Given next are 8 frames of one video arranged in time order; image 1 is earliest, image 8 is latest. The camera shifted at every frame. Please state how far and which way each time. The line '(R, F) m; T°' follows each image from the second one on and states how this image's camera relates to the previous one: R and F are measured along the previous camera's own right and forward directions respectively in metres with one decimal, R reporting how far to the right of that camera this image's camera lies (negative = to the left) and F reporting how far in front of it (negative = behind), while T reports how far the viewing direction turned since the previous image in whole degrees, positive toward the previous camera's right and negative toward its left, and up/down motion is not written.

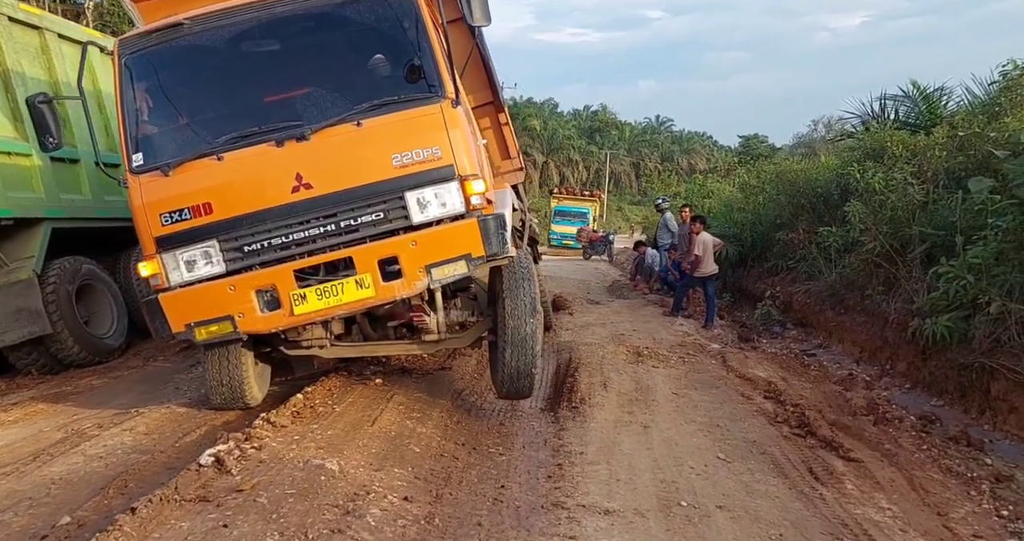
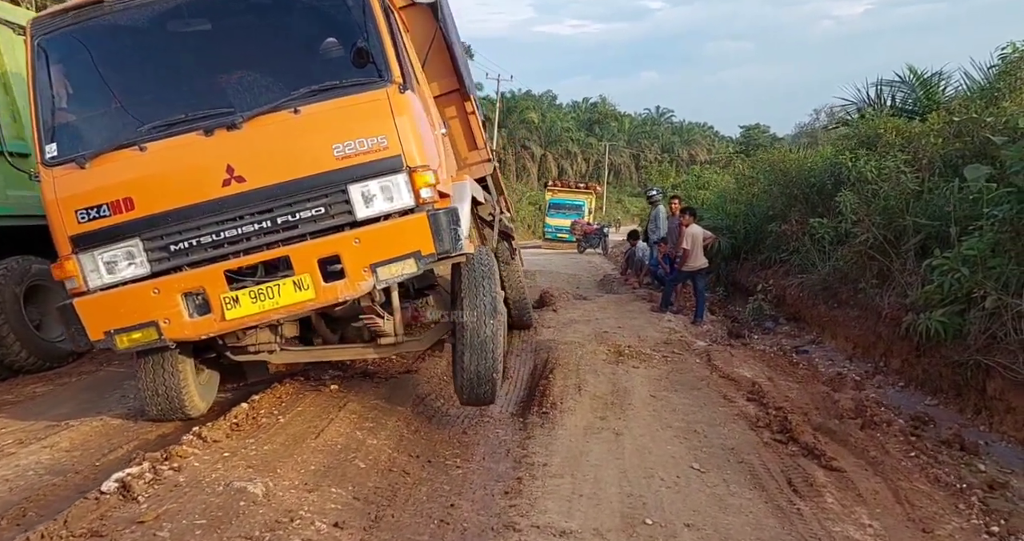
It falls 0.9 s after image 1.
(+0.2, +0.3) m; 0°
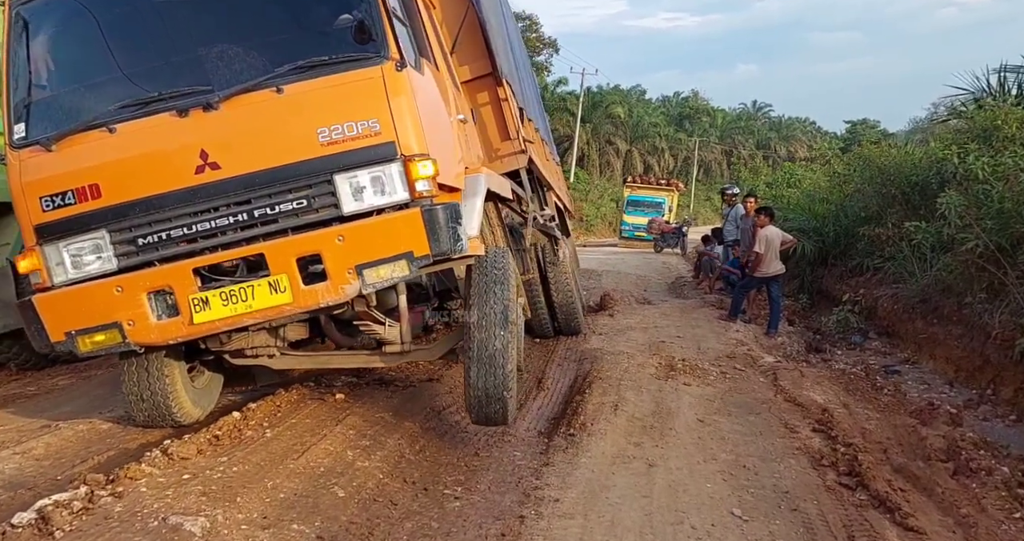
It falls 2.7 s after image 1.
(+0.3, +0.5) m; -7°
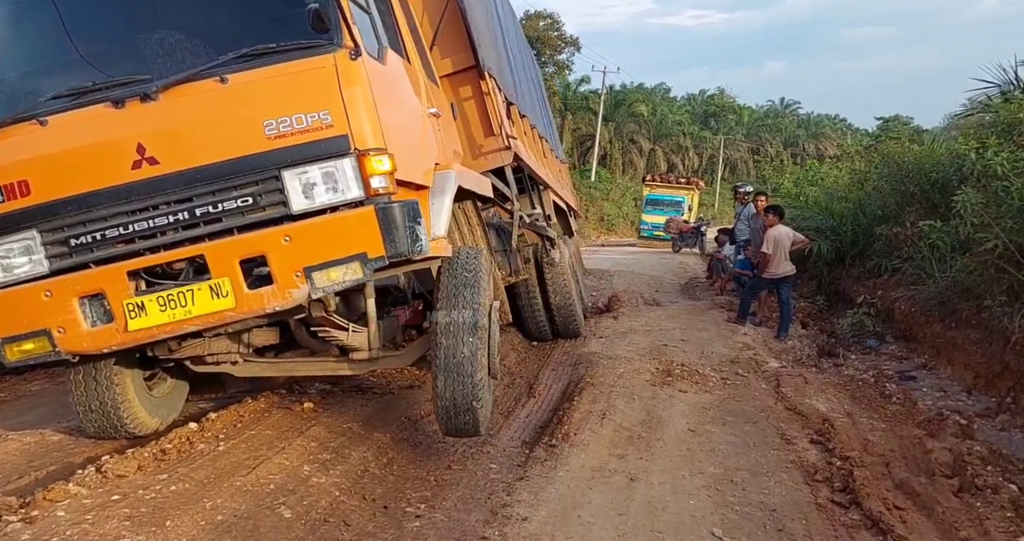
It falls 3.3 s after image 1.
(+0.3, +0.2) m; -2°
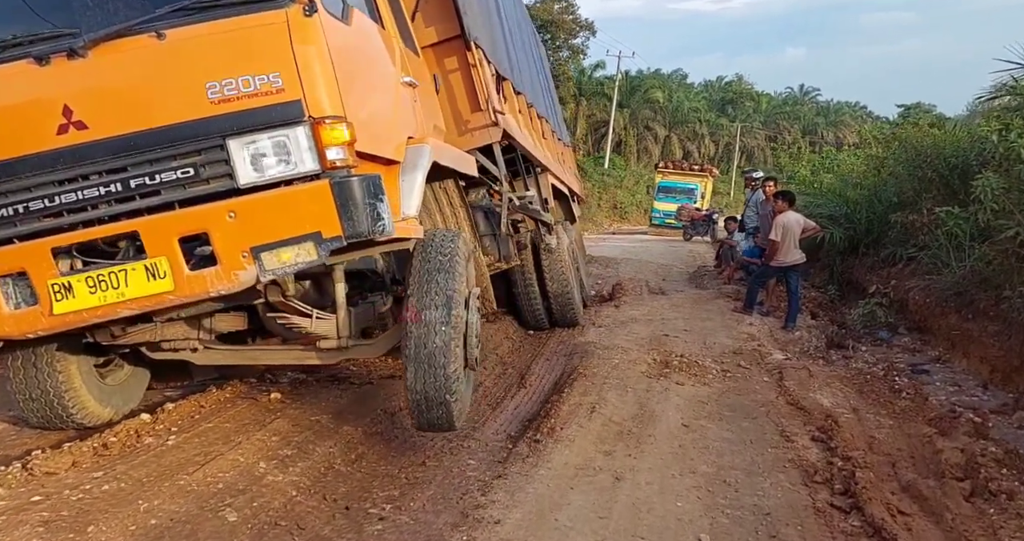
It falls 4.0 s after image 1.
(+0.2, +0.2) m; -1°
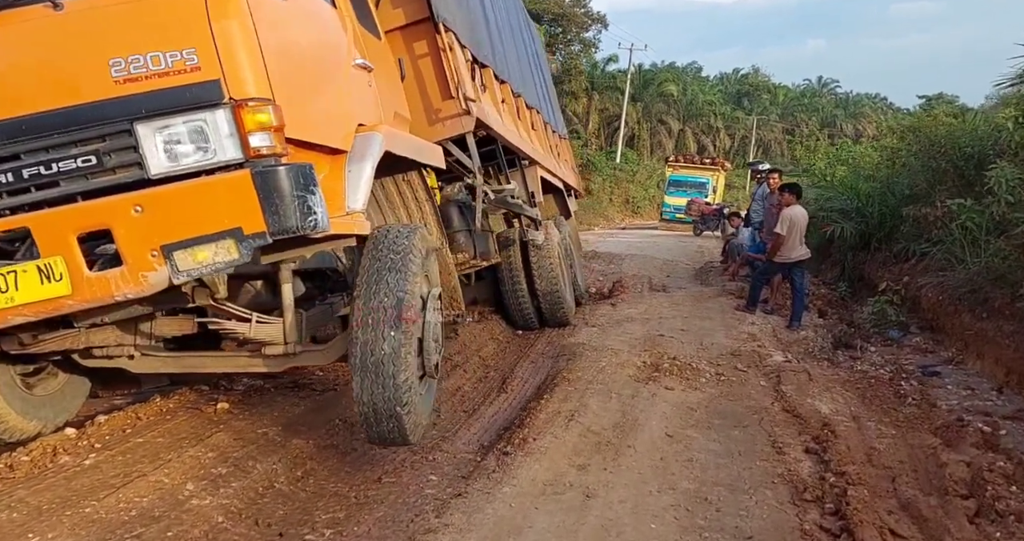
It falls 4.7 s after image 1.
(+0.3, +0.3) m; -1°
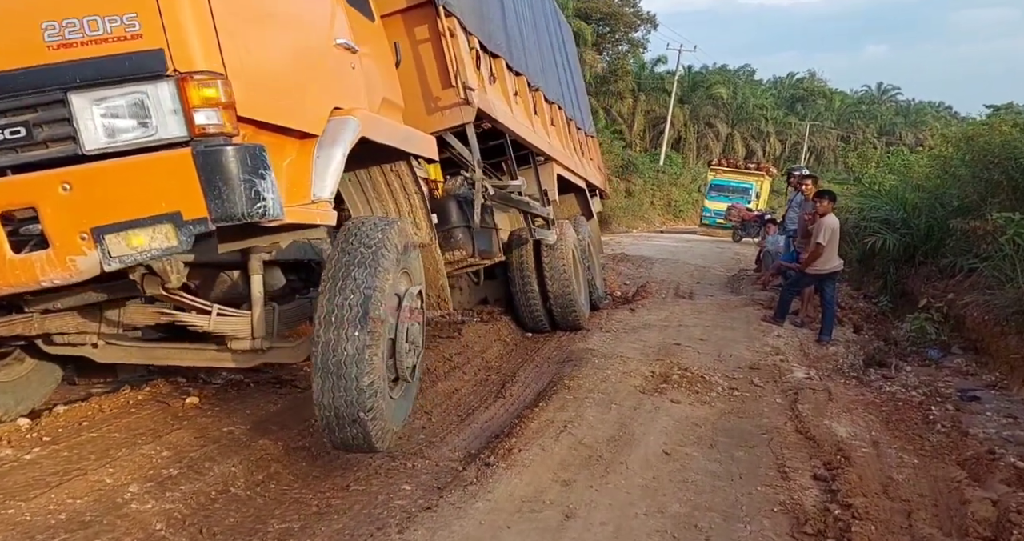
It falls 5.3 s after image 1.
(+0.3, +0.2) m; -4°
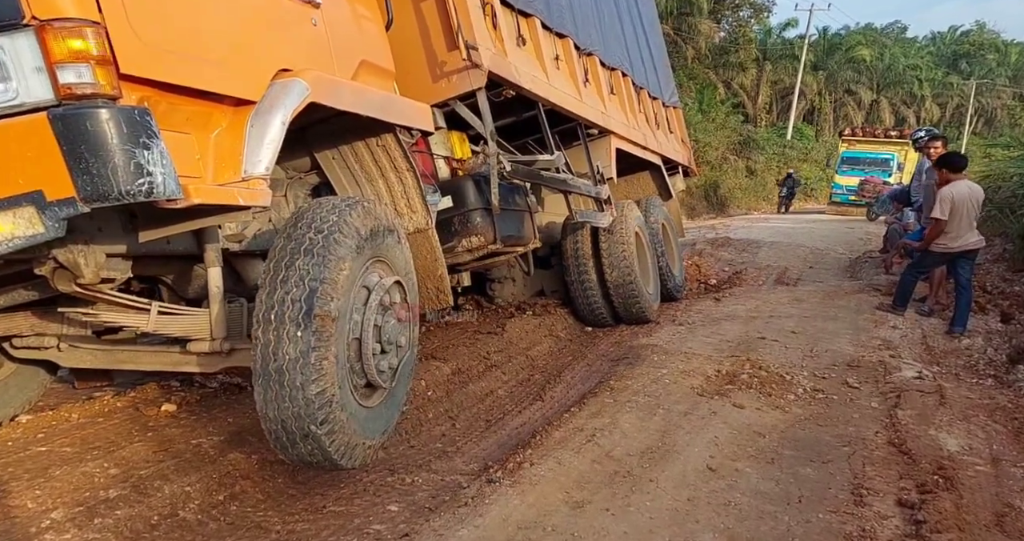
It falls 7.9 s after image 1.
(+0.5, +0.5) m; -10°
